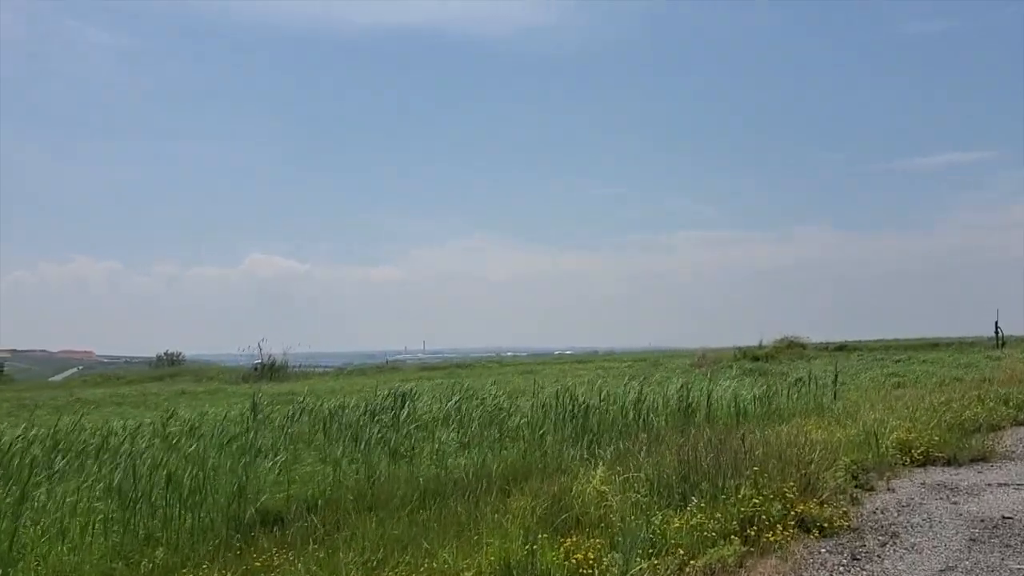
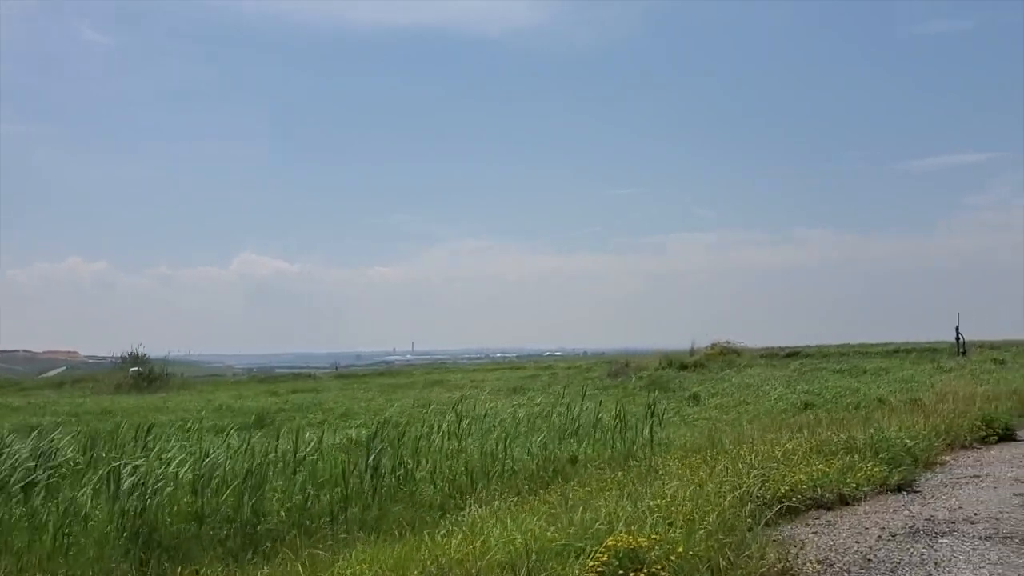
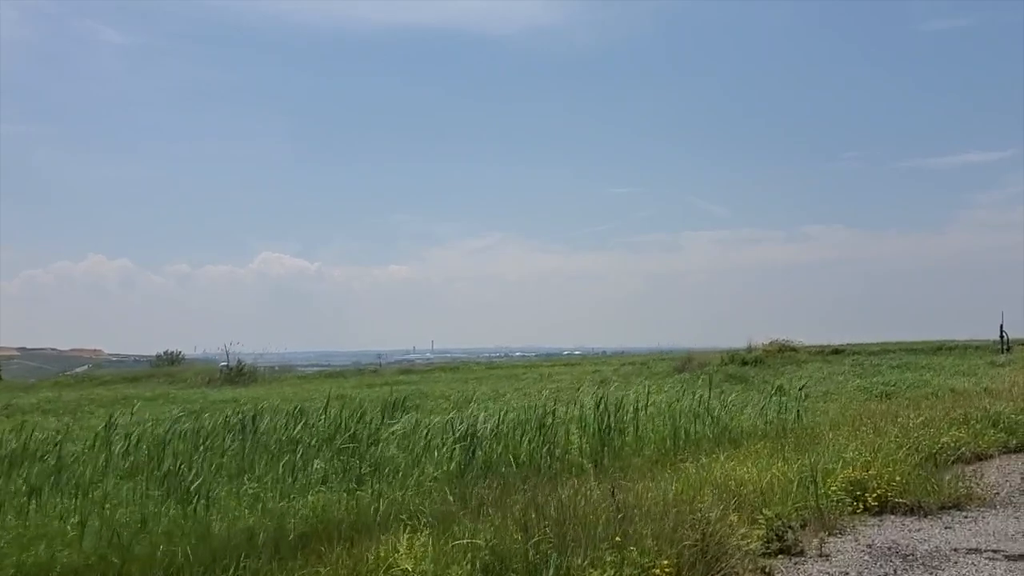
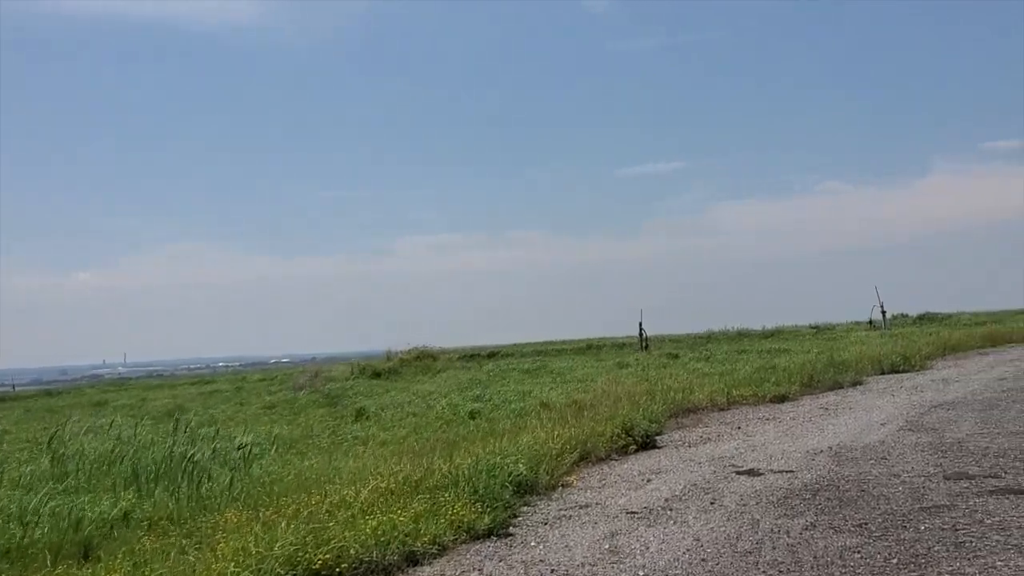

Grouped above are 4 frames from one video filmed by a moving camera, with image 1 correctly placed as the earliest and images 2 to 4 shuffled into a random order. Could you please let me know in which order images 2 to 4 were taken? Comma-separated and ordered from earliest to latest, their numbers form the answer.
3, 2, 4
